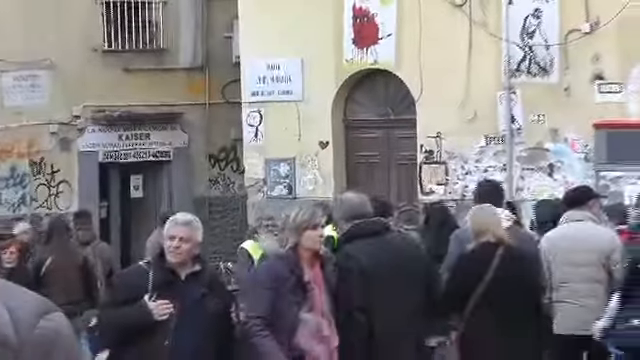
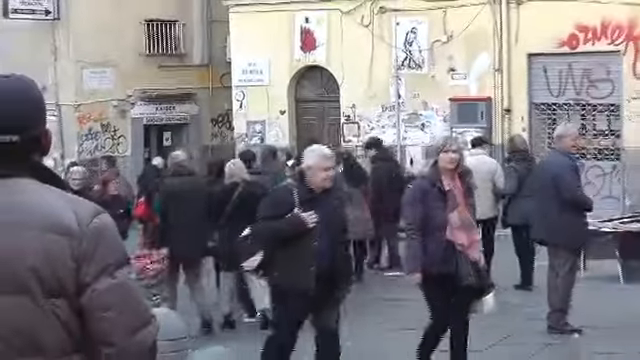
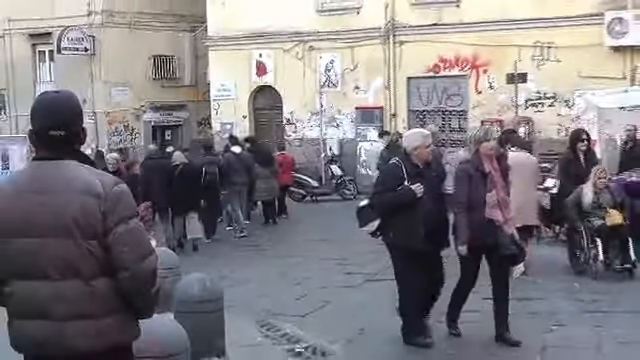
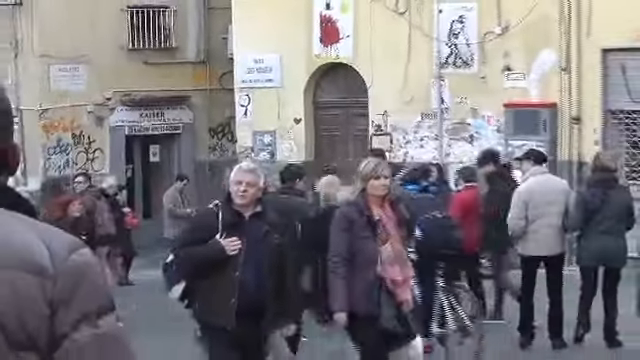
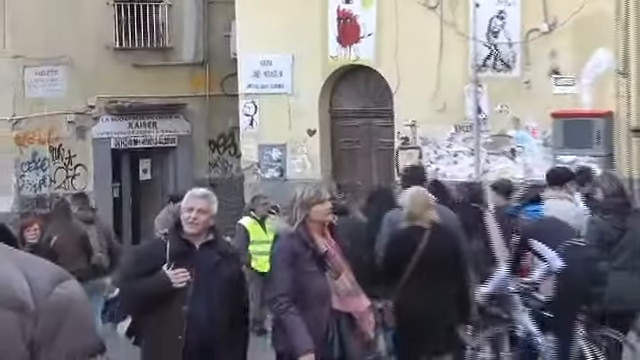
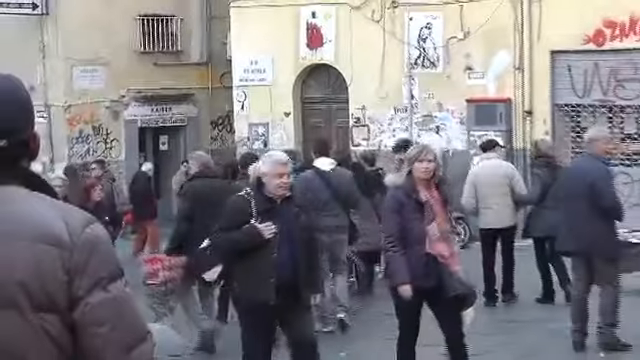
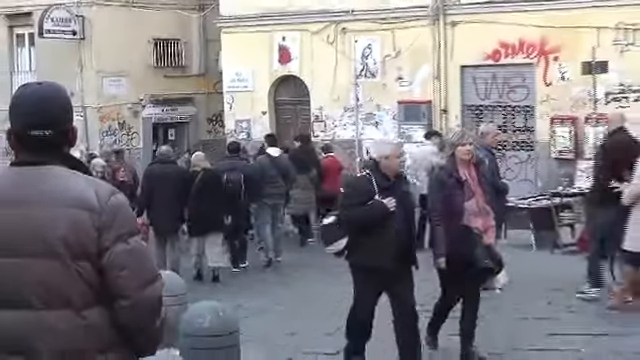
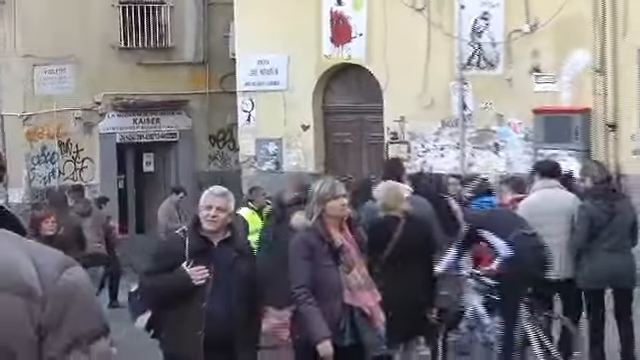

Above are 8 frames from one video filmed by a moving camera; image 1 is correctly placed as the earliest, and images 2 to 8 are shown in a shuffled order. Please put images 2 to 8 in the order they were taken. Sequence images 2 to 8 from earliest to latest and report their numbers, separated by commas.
5, 8, 4, 6, 2, 7, 3
